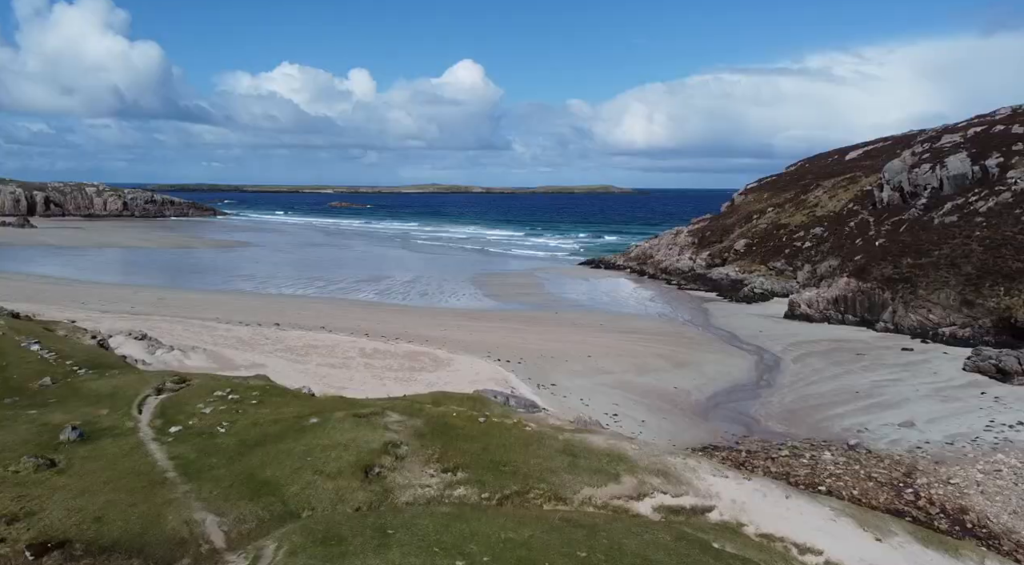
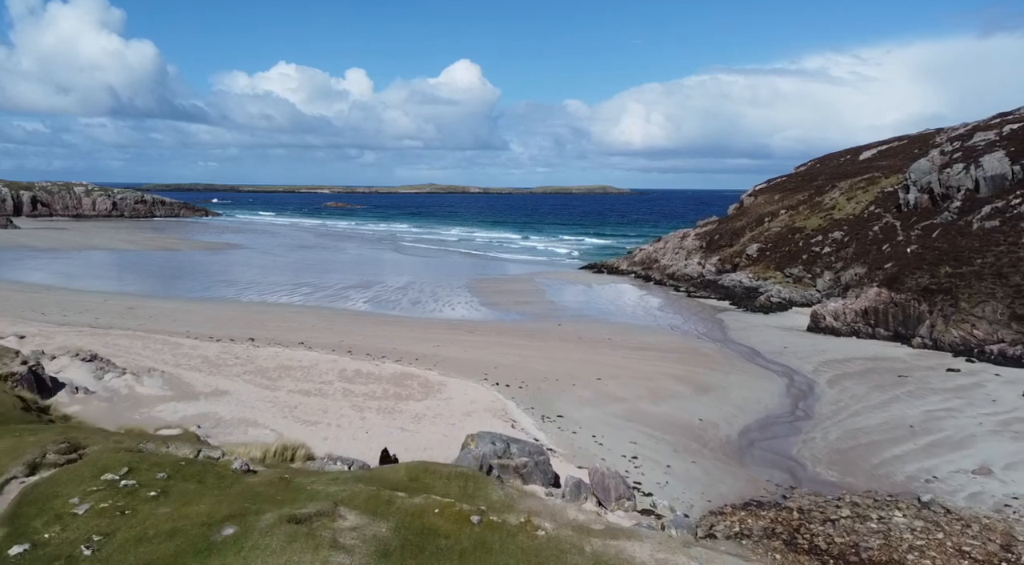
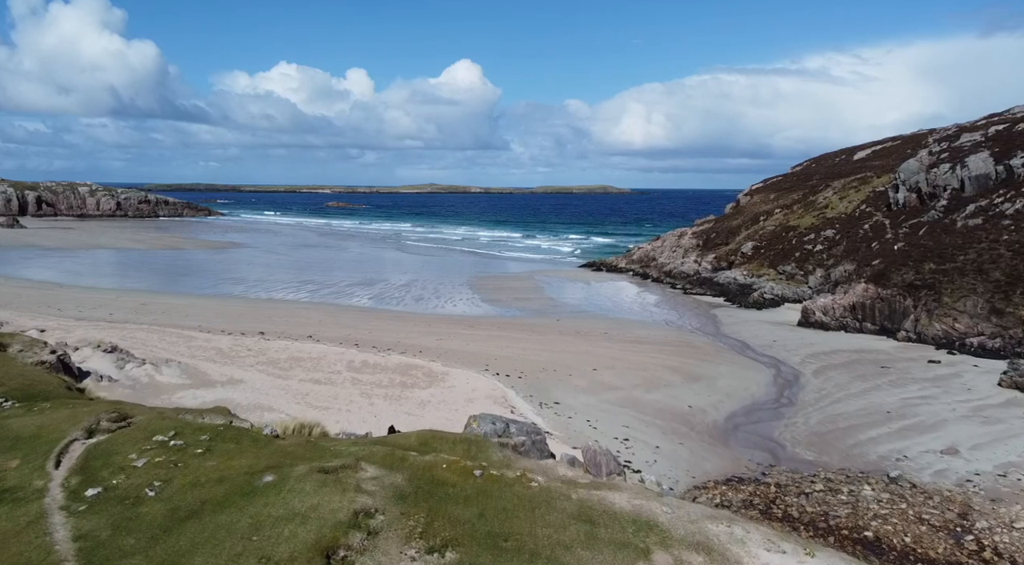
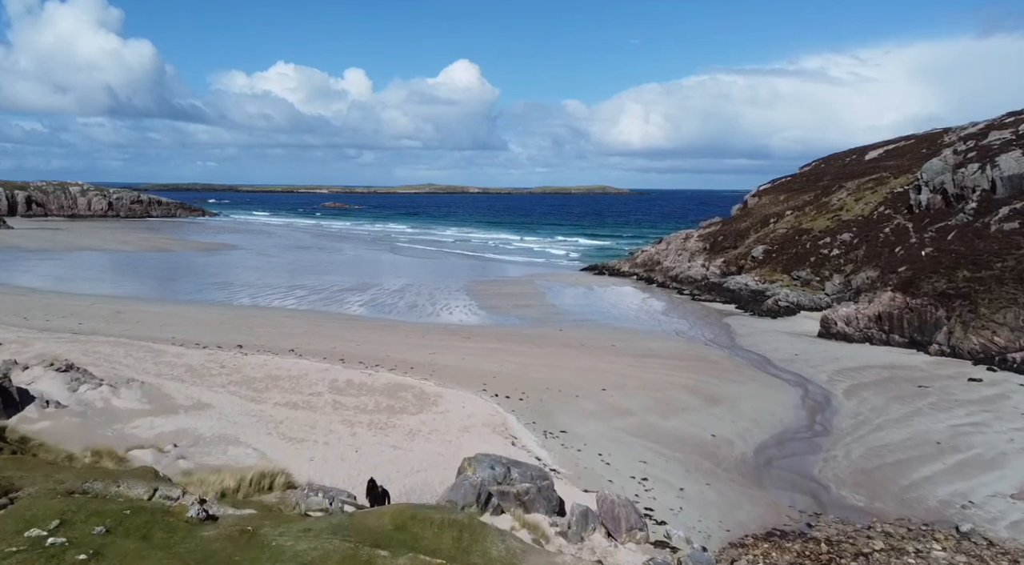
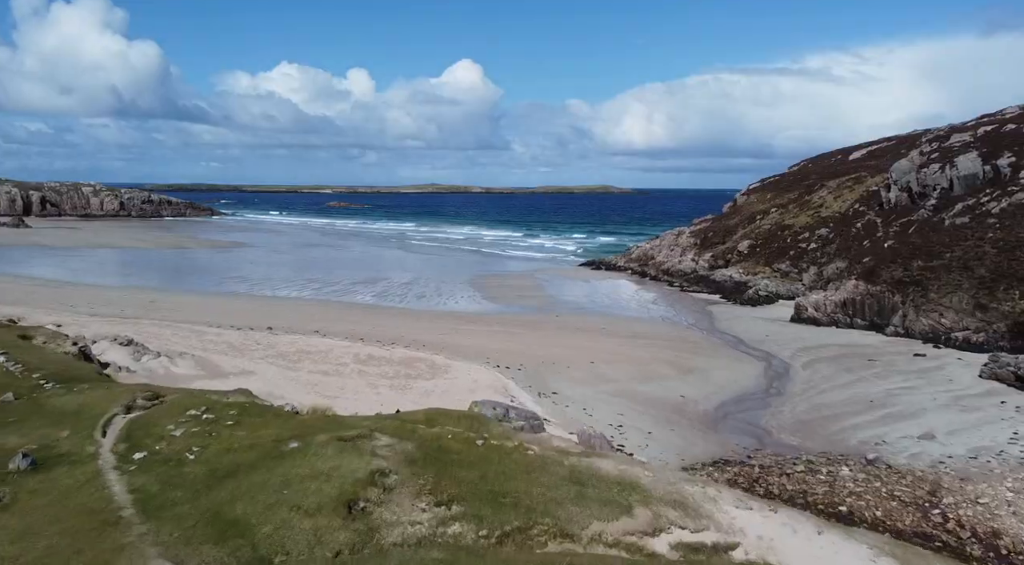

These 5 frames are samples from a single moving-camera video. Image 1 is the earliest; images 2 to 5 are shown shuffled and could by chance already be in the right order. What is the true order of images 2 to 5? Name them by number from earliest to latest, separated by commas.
5, 3, 2, 4
